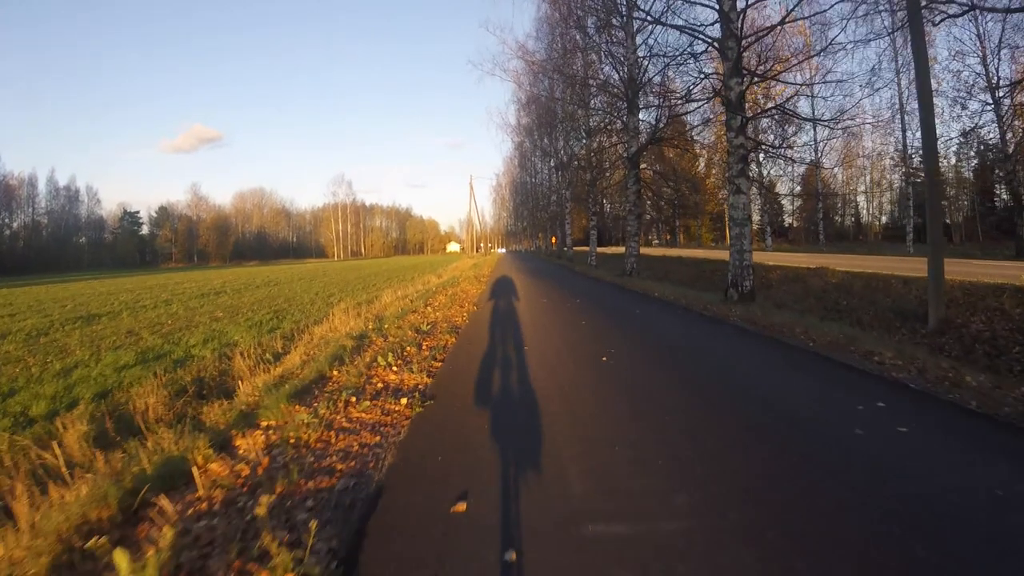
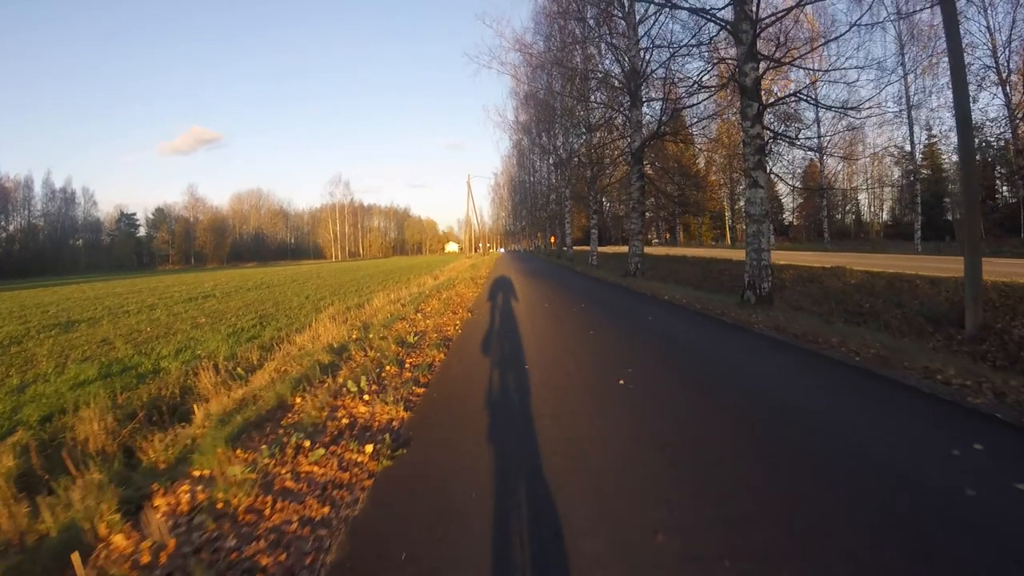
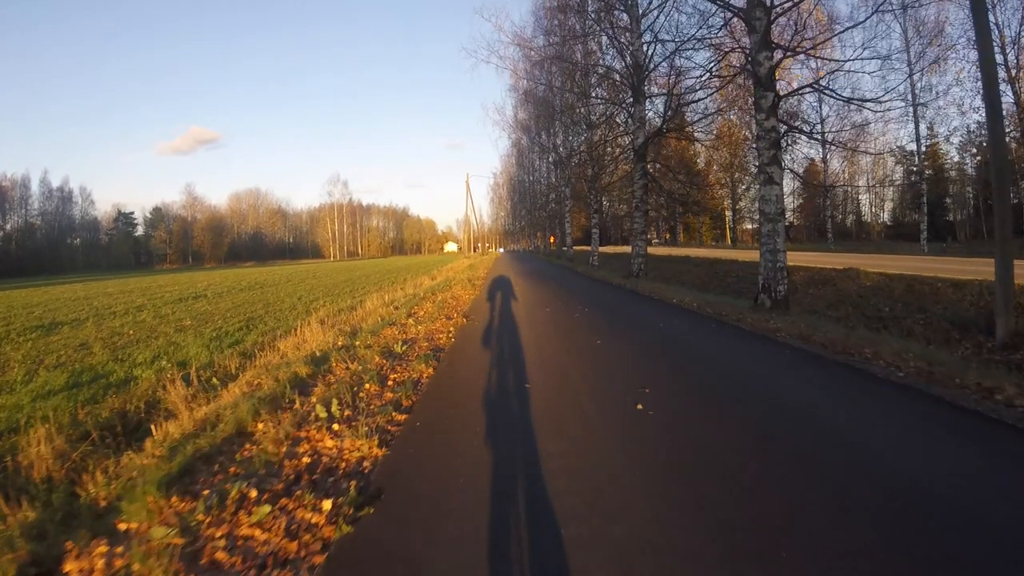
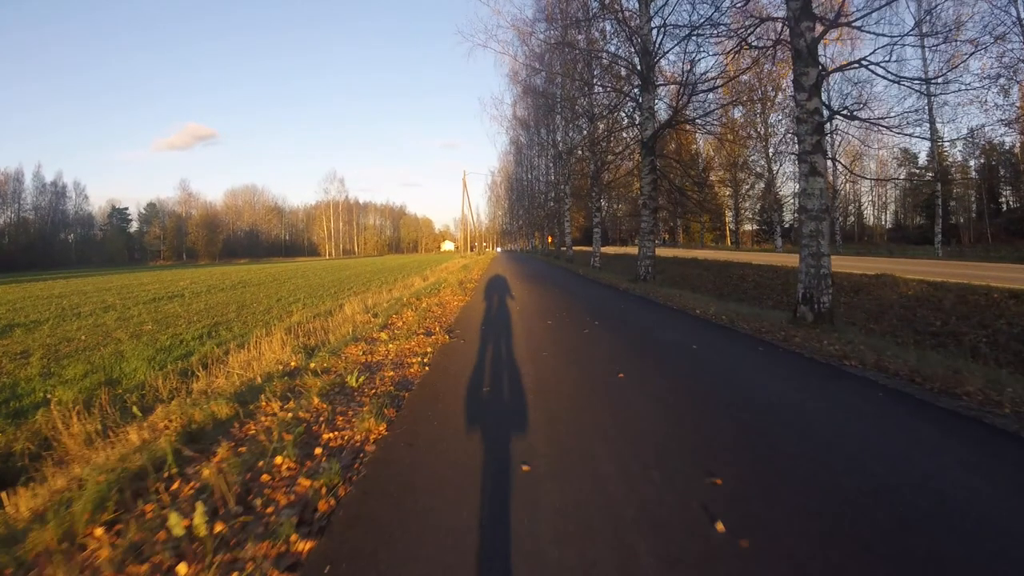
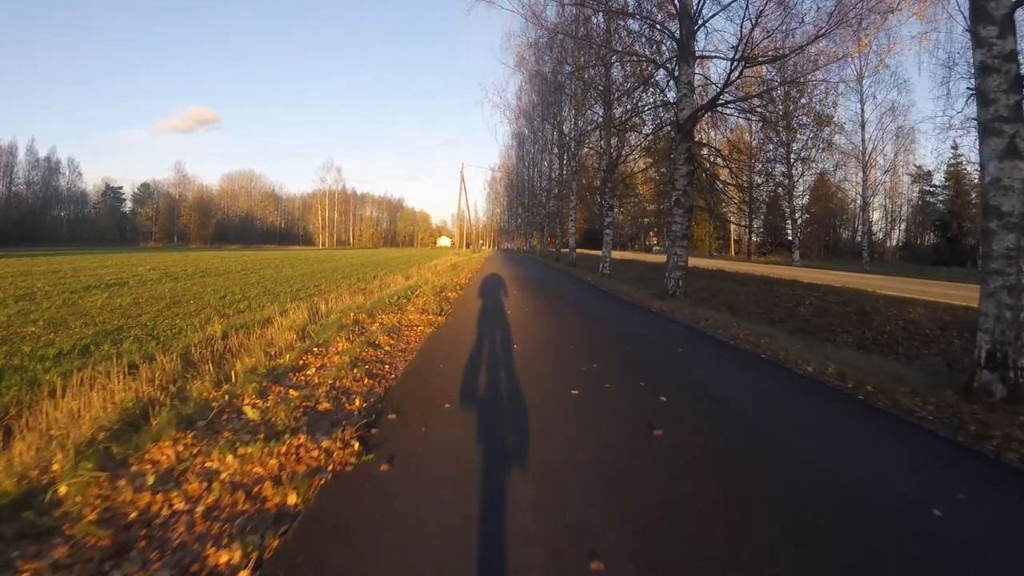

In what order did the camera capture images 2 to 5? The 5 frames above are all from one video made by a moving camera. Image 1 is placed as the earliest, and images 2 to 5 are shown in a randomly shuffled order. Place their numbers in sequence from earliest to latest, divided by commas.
2, 3, 4, 5
